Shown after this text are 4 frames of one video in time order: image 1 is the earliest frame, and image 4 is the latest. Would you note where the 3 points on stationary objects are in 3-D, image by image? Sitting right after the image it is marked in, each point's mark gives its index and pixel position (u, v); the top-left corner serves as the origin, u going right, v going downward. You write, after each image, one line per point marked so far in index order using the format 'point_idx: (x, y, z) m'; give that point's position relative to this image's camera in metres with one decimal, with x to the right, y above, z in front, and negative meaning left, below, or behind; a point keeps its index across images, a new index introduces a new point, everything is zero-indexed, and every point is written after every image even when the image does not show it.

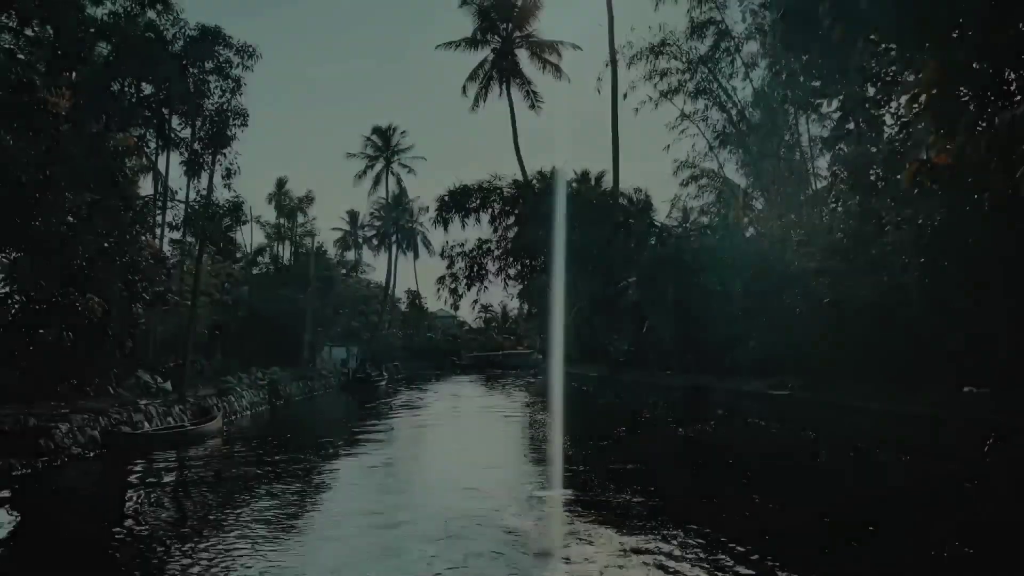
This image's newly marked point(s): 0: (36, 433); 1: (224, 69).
0: (-8.7, -2.7, +15.1) m
1: (-6.8, +5.2, +19.6) m
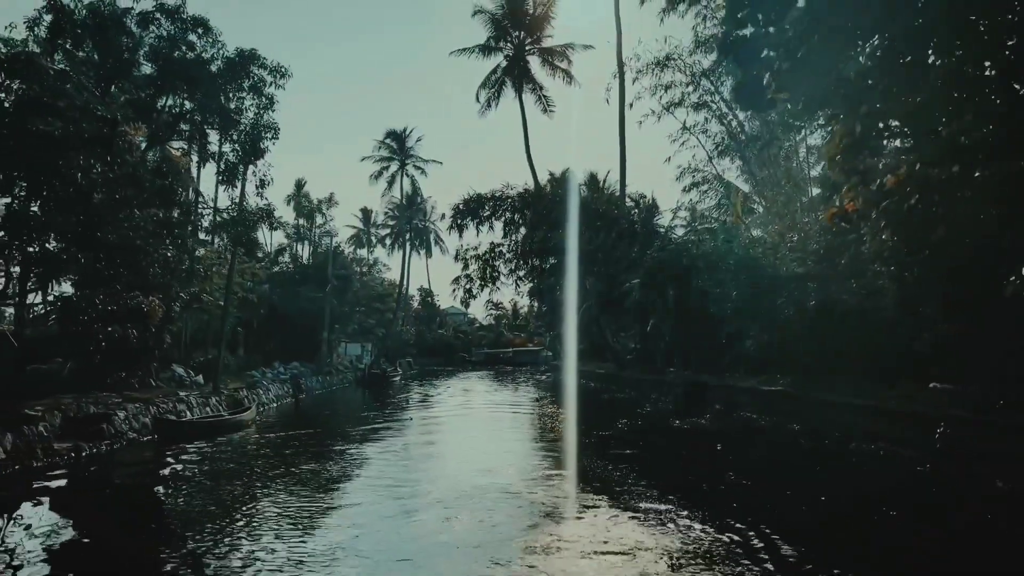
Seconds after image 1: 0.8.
0: (-8.5, -2.7, +16.8) m
1: (-6.5, +5.2, +21.3) m
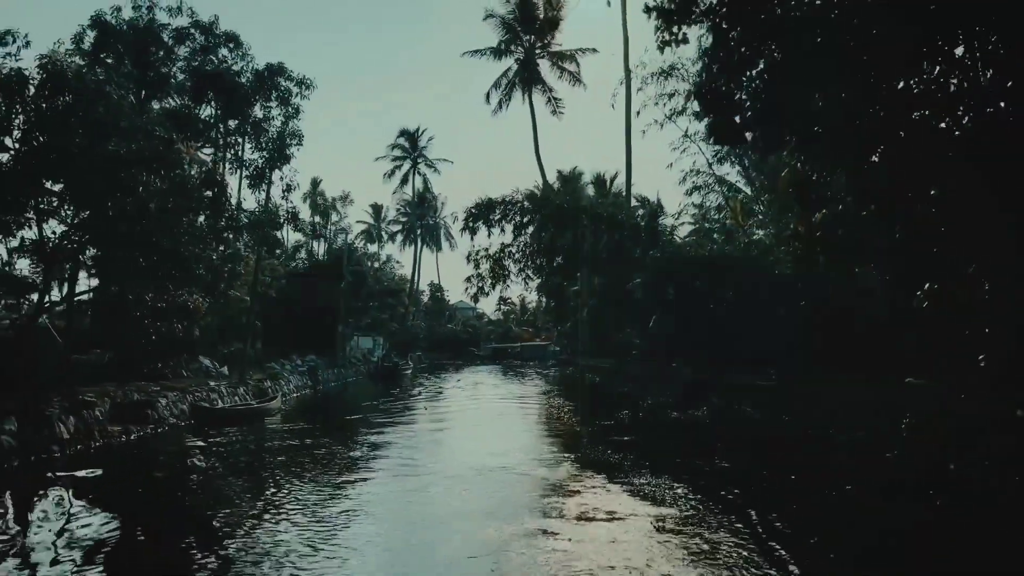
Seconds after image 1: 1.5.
0: (-8.3, -2.7, +18.4) m
1: (-6.3, +5.3, +22.8) m
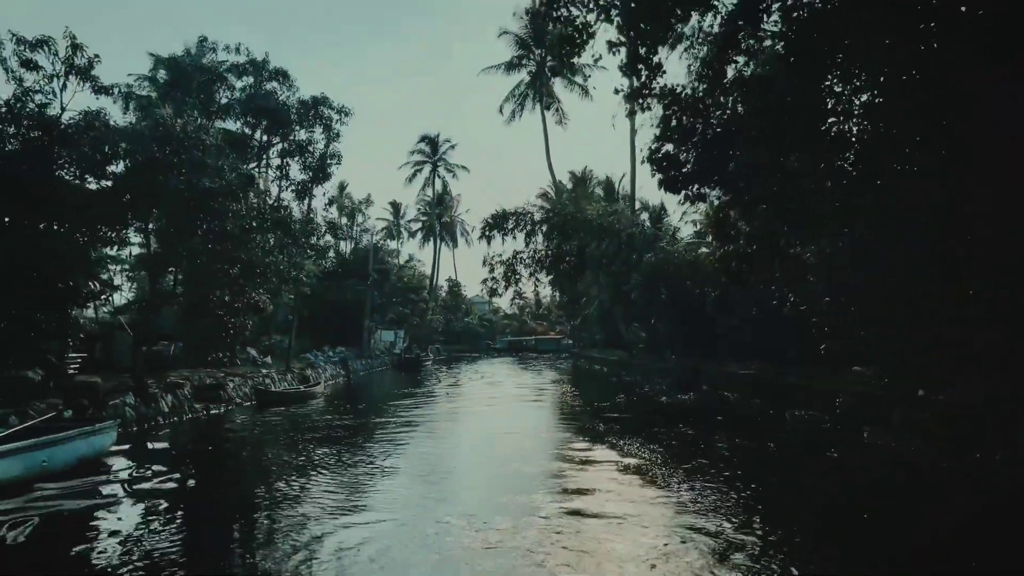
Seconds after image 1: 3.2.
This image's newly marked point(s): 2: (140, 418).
0: (-8.0, -2.7, +22.0) m
1: (-5.9, +5.2, +26.3) m
2: (-8.3, -2.9, +18.2) m
